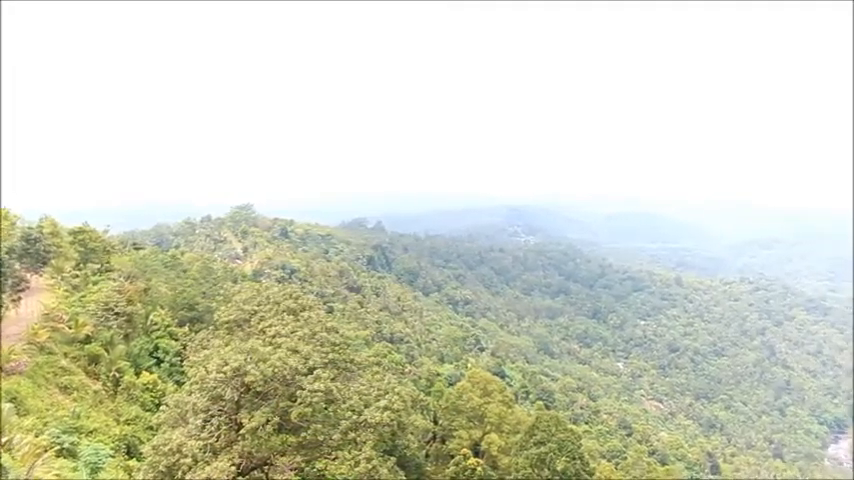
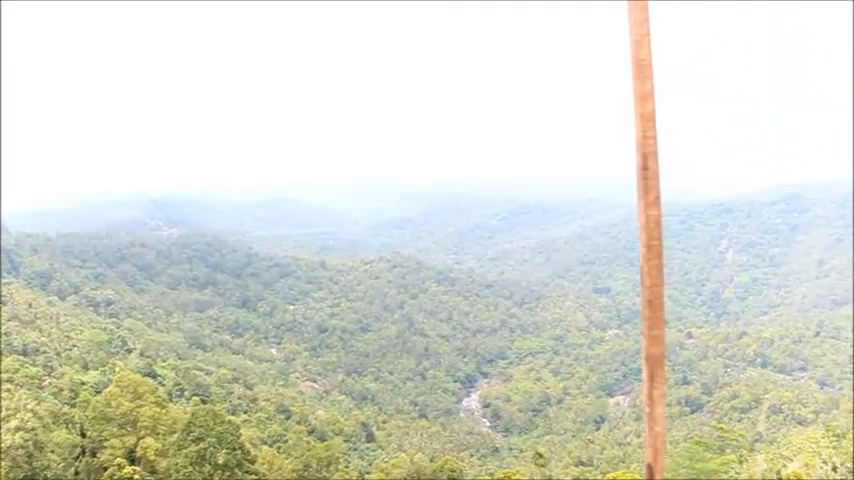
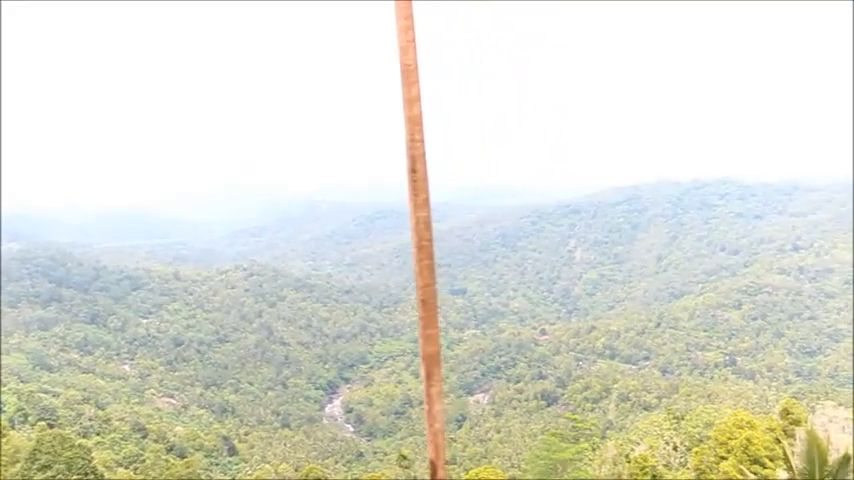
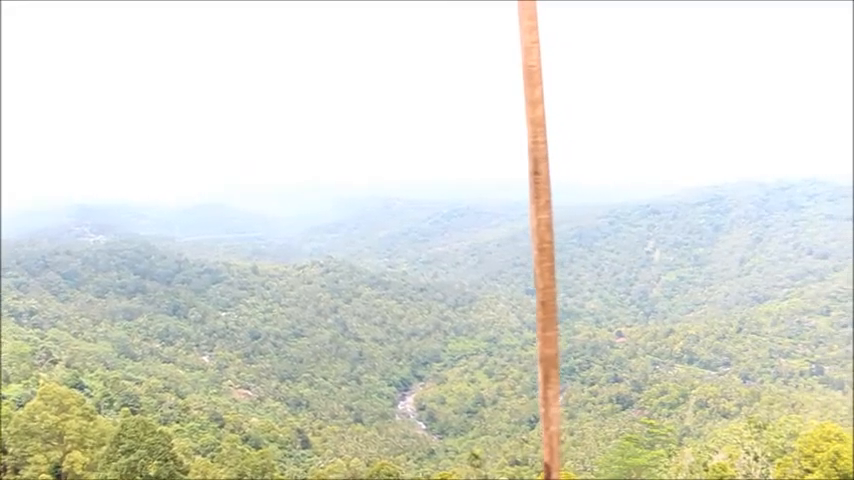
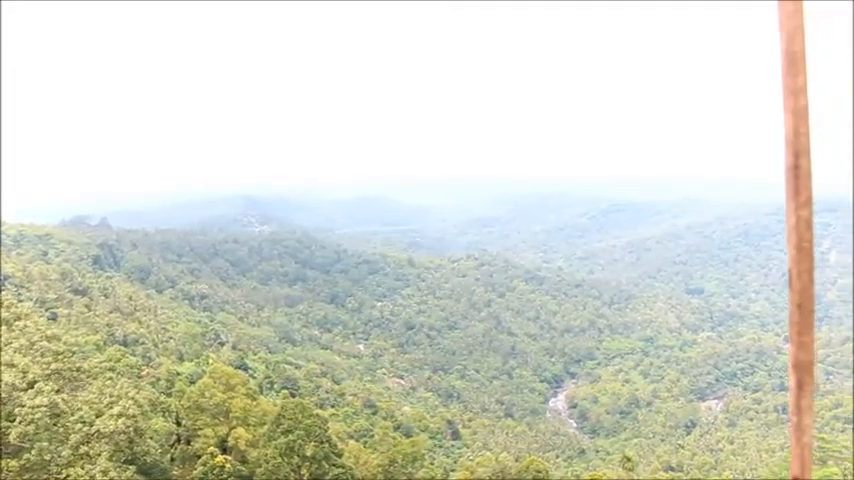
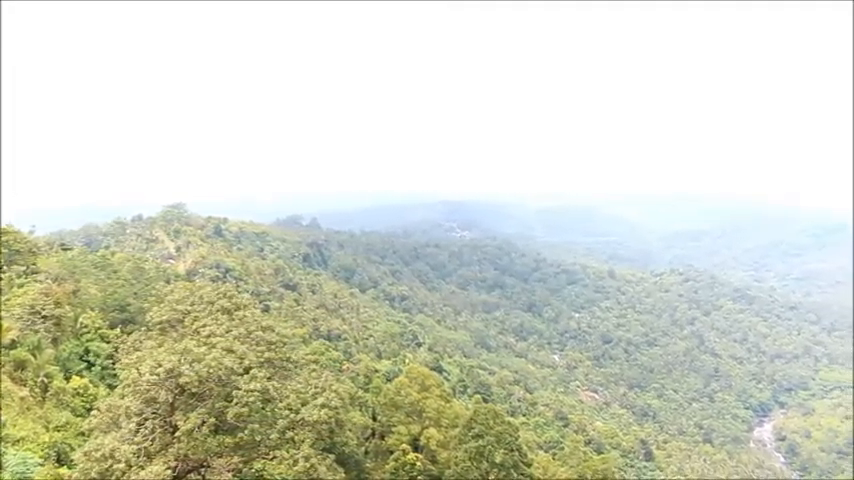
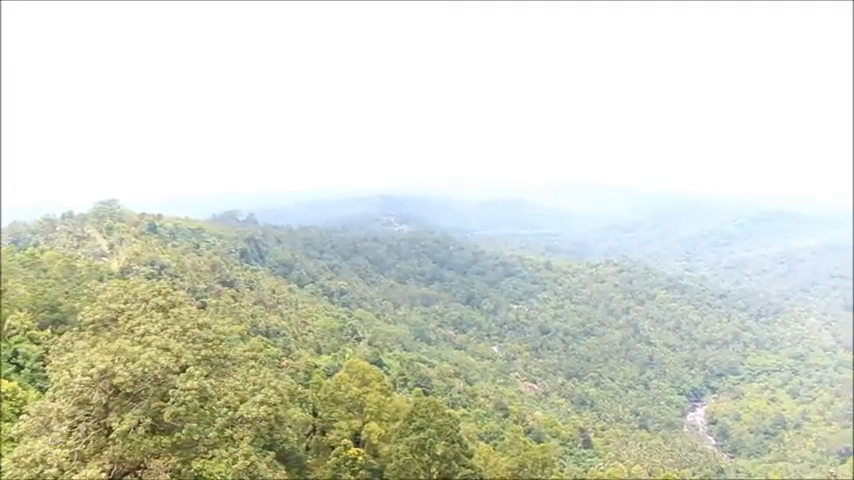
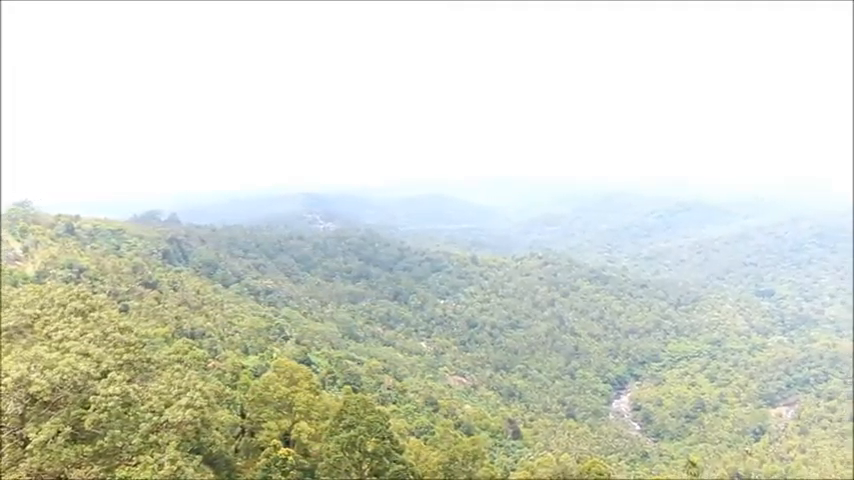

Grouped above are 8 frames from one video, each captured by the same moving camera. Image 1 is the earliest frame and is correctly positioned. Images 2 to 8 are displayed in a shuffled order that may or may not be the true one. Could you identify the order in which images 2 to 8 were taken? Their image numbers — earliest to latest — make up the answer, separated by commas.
6, 7, 8, 5, 2, 4, 3
